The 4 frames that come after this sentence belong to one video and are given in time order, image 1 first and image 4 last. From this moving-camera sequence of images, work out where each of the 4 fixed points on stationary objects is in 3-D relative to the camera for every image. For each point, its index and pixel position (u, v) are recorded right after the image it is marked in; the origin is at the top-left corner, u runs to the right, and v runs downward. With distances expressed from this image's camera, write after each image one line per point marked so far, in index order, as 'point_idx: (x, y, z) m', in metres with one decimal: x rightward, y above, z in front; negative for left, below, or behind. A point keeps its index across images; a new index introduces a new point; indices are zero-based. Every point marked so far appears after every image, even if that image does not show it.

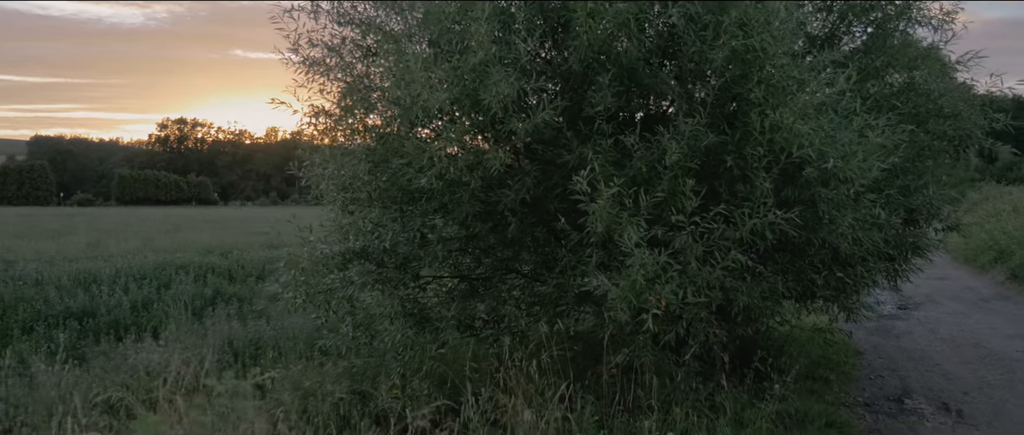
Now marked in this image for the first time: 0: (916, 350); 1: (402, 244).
0: (+4.6, -1.5, +8.6) m
1: (-0.8, -0.2, +5.4) m
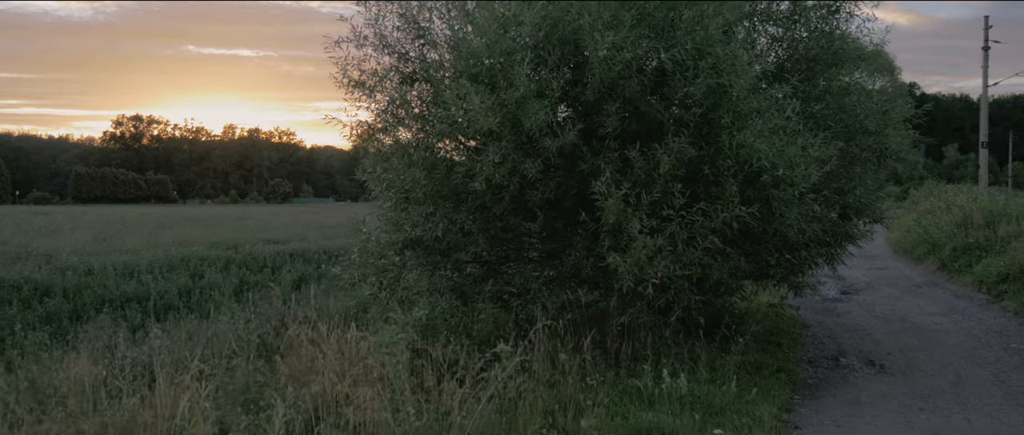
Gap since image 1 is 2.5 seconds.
0: (+4.6, -1.4, +10.3) m
1: (-0.6, -0.1, +6.8) m
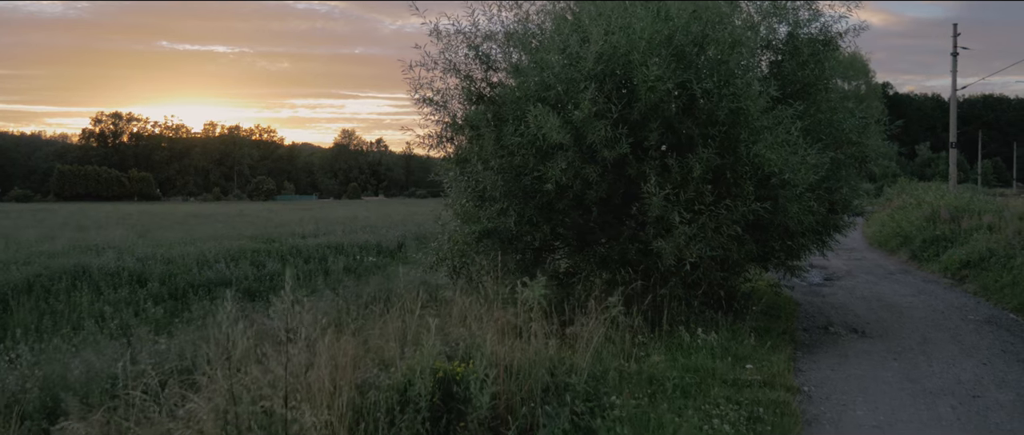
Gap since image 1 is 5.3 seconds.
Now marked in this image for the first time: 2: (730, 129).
0: (+5.2, -1.4, +12.1) m
1: (+0.1, -0.1, +8.5) m
2: (+2.3, +0.9, +8.0) m
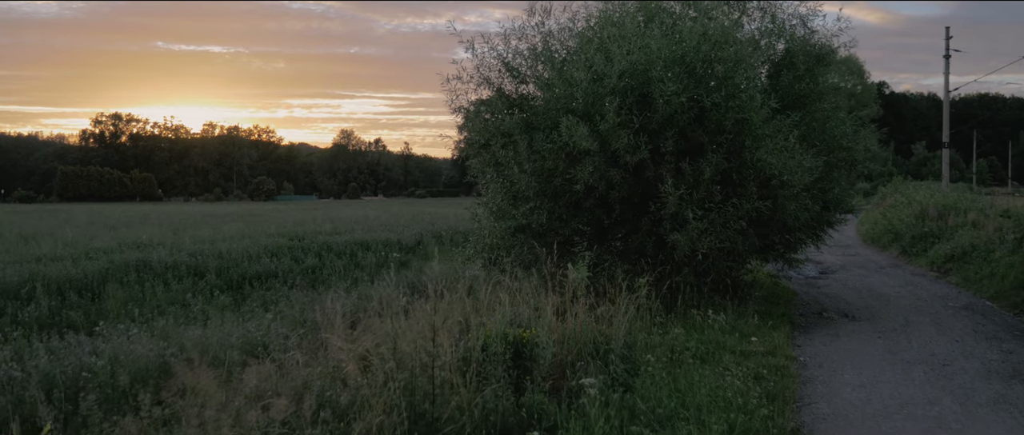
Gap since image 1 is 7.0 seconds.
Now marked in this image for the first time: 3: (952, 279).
0: (+5.6, -1.3, +13.3) m
1: (+0.5, 0.0, +9.6) m
2: (+2.7, +1.0, +9.1) m
3: (+8.4, -1.2, +14.6) m
